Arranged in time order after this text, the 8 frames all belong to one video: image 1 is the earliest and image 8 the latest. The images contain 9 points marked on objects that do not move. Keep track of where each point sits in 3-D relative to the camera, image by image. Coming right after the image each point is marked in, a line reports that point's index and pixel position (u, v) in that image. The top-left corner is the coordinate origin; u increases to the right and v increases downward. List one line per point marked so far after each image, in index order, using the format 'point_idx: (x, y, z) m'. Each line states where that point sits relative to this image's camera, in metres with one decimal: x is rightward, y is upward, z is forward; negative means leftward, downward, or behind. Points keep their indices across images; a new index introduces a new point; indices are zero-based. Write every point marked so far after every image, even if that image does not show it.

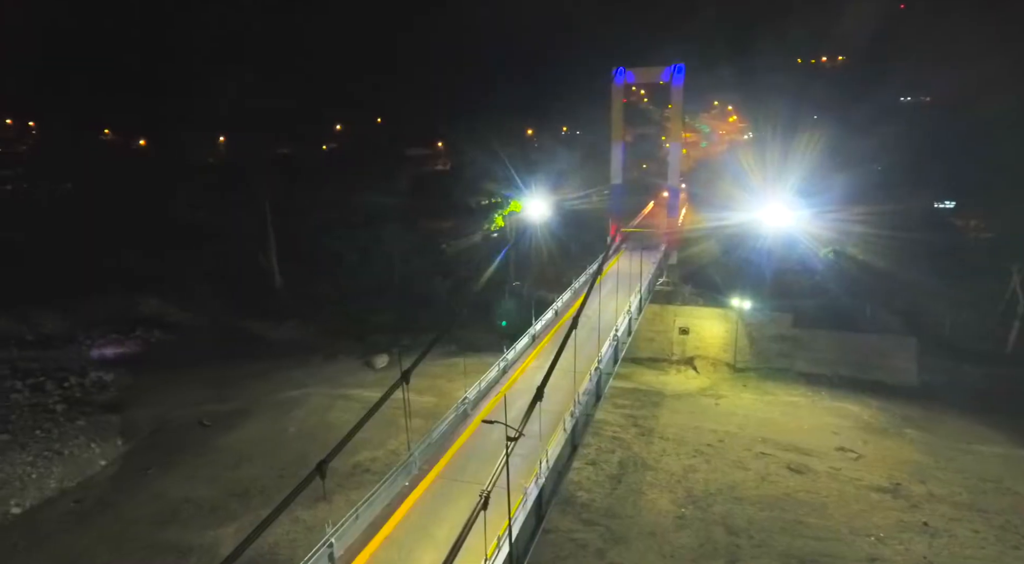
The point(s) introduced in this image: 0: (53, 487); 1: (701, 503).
0: (-15.1, -6.8, +20.1) m
1: (+5.9, -6.9, +19.0) m
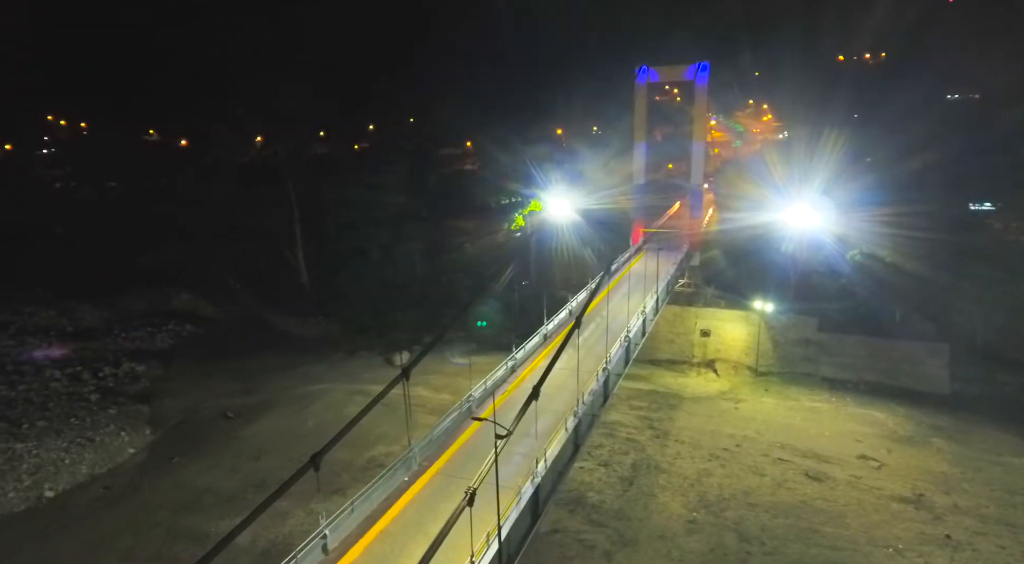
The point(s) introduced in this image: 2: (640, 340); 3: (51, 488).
0: (-14.7, -6.6, +21.0) m
1: (+6.2, -7.0, +18.8) m
2: (+4.1, -1.8, +19.4) m
3: (-15.2, -6.8, +20.1) m
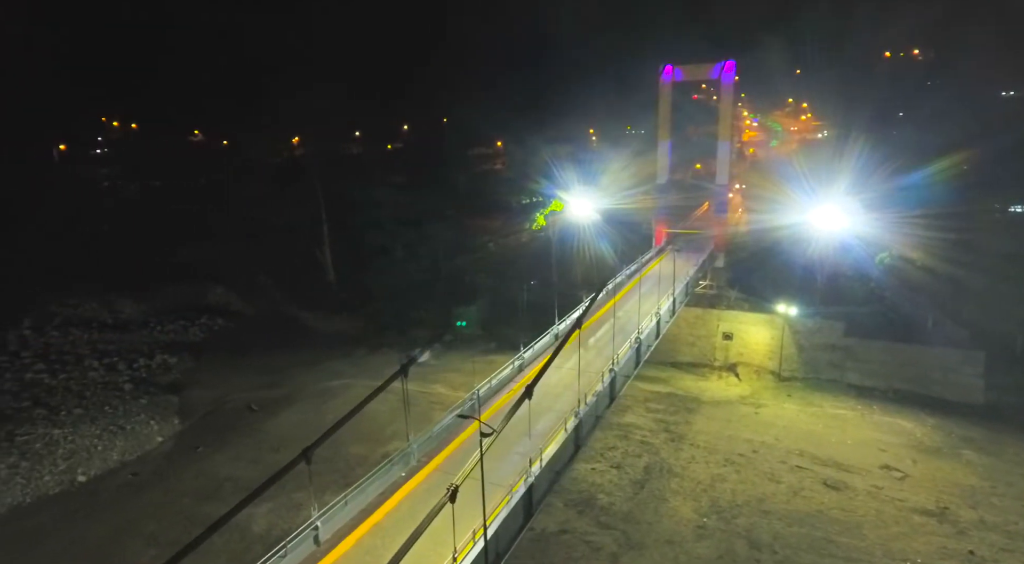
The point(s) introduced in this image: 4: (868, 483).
0: (-14.3, -6.4, +21.9) m
1: (+6.5, -7.1, +18.5) m
2: (+4.5, -1.9, +19.2) m
3: (-14.8, -6.6, +21.0) m
4: (+11.6, -6.5, +19.7) m
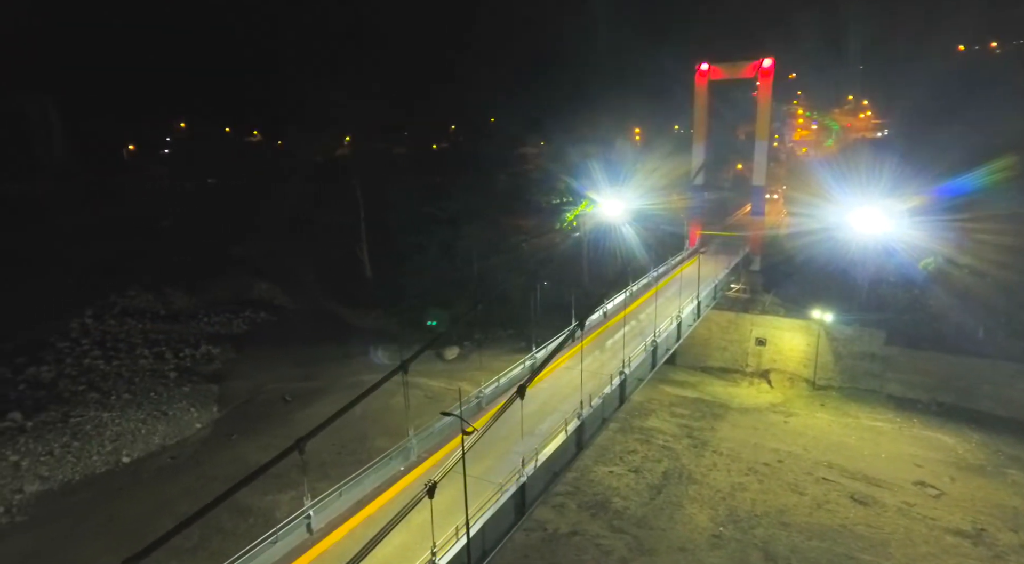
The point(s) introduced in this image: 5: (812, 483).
0: (-13.6, -6.1, +23.2) m
1: (+6.8, -7.2, +18.0) m
2: (+5.0, -2.0, +18.9) m
3: (-14.1, -6.4, +22.4) m
4: (+12.0, -6.8, +18.9) m
5: (+9.8, -6.5, +19.7) m
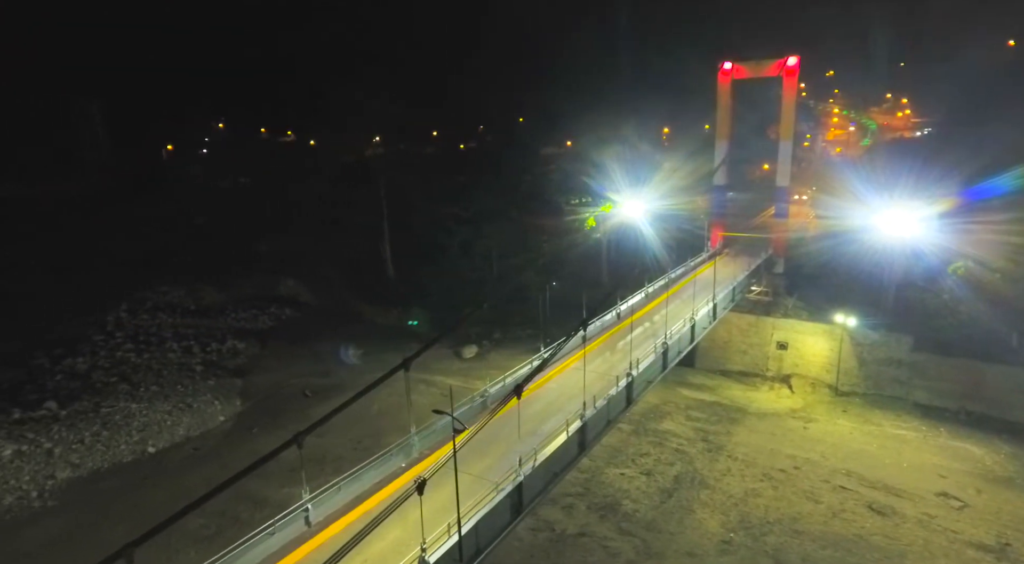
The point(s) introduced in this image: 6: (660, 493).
0: (-13.1, -6.0, +23.9) m
1: (+7.1, -7.3, +17.7) m
2: (+5.3, -2.0, +18.7) m
3: (-13.7, -6.2, +23.1) m
4: (+12.3, -6.9, +18.3) m
5: (+10.1, -6.7, +19.3) m
6: (+4.7, -6.8, +19.5) m
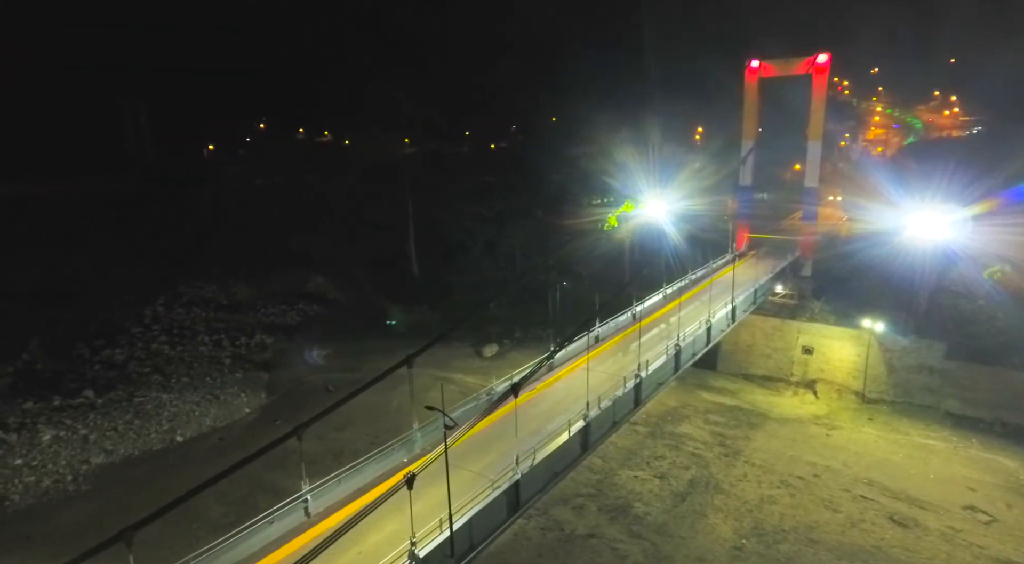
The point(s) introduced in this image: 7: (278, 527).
0: (-12.4, -5.8, +24.7) m
1: (+7.3, -7.3, +17.4) m
2: (+5.7, -2.1, +18.4) m
3: (-13.1, -6.0, +24.0) m
4: (+12.6, -7.0, +17.6) m
5: (+10.4, -6.8, +18.7) m
6: (+5.1, -6.8, +19.3) m
7: (-4.2, -4.4, +11.0) m
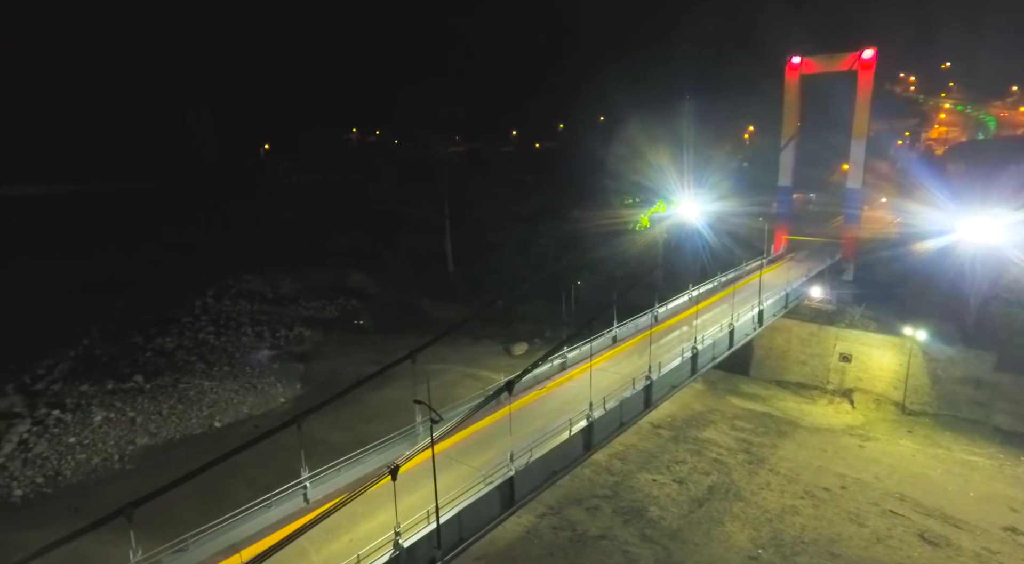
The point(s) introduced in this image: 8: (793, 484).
0: (-11.4, -5.5, +25.8) m
1: (+7.6, -7.4, +16.8) m
2: (+6.1, -2.1, +18.0) m
3: (-12.1, -5.7, +25.1) m
4: (+12.8, -7.2, +16.6) m
5: (+10.8, -6.9, +17.9) m
6: (+5.5, -6.9, +18.9) m
7: (-4.4, -4.3, +11.4) m
8: (+9.0, -6.5, +19.5) m
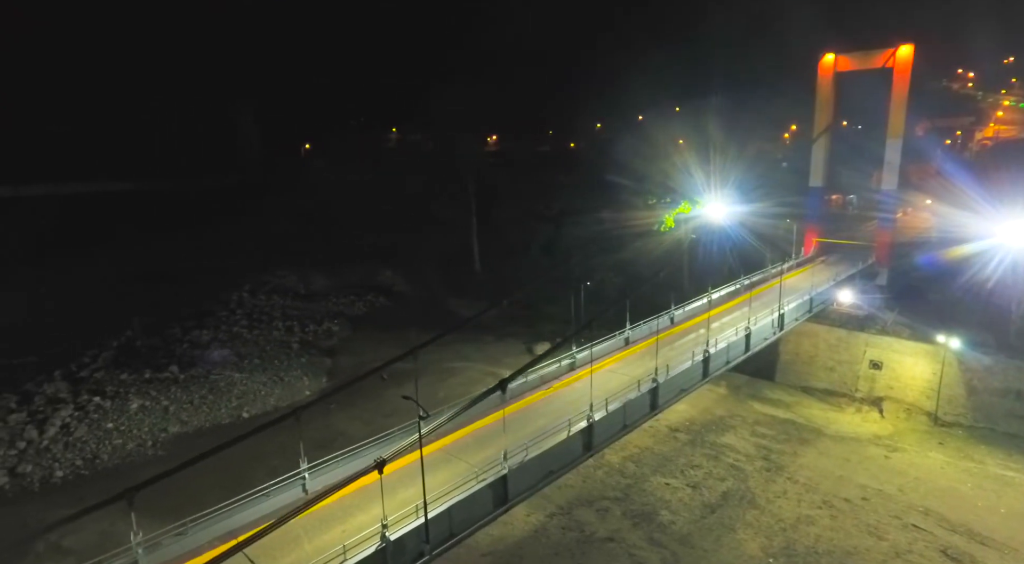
0: (-10.6, -5.3, +26.6) m
1: (+7.7, -7.5, +16.4) m
2: (+6.4, -2.2, +17.7) m
3: (-11.4, -5.5, +25.9) m
4: (+12.9, -7.4, +15.9) m
5: (+11.0, -7.0, +17.3) m
6: (+5.8, -6.9, +18.6) m
7: (-4.5, -4.2, +11.8) m
8: (+9.4, -6.6, +18.9) m
